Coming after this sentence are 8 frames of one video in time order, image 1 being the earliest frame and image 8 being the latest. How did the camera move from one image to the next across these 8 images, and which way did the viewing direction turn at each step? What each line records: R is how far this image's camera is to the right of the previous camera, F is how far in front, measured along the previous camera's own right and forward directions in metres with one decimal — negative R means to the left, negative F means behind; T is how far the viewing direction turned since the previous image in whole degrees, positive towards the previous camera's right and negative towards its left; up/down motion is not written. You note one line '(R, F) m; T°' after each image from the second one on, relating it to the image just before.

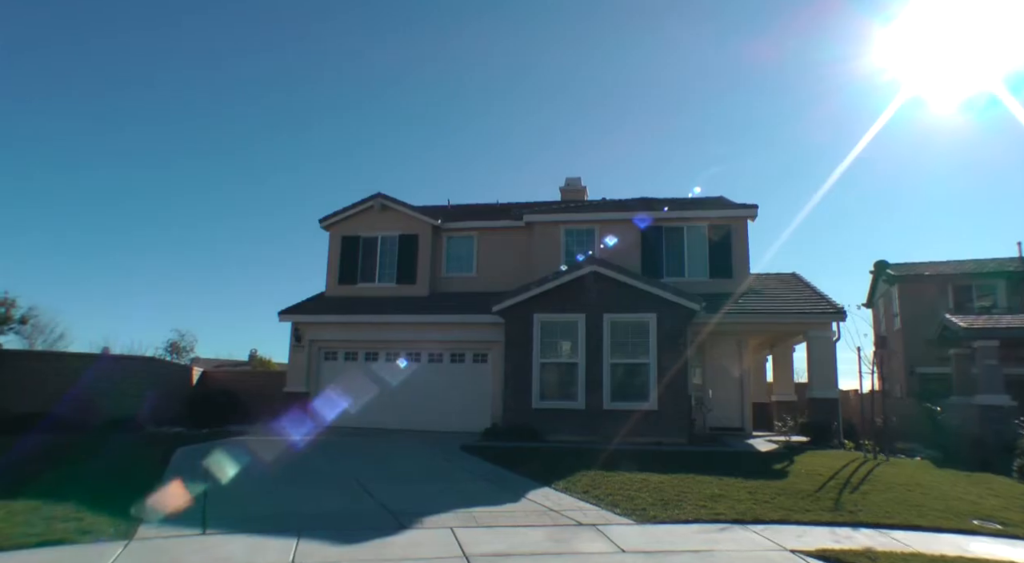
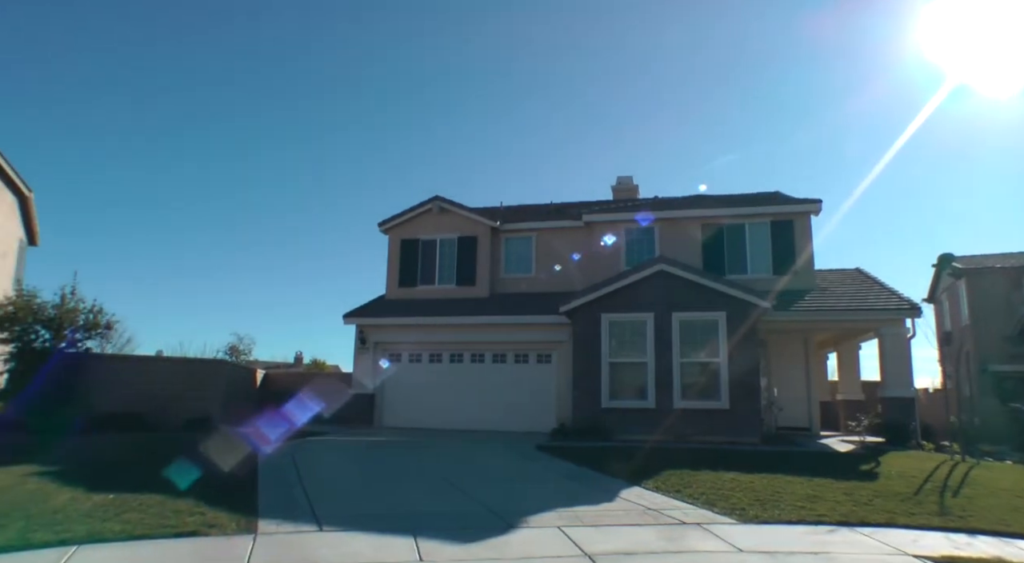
(-0.7, 0.0) m; -3°
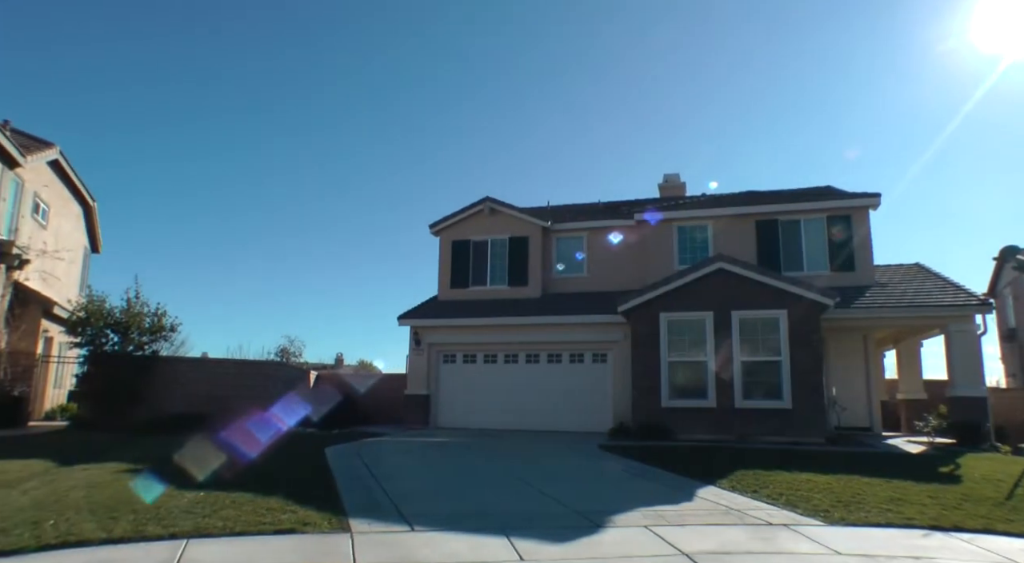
(-0.5, 0.0) m; -3°
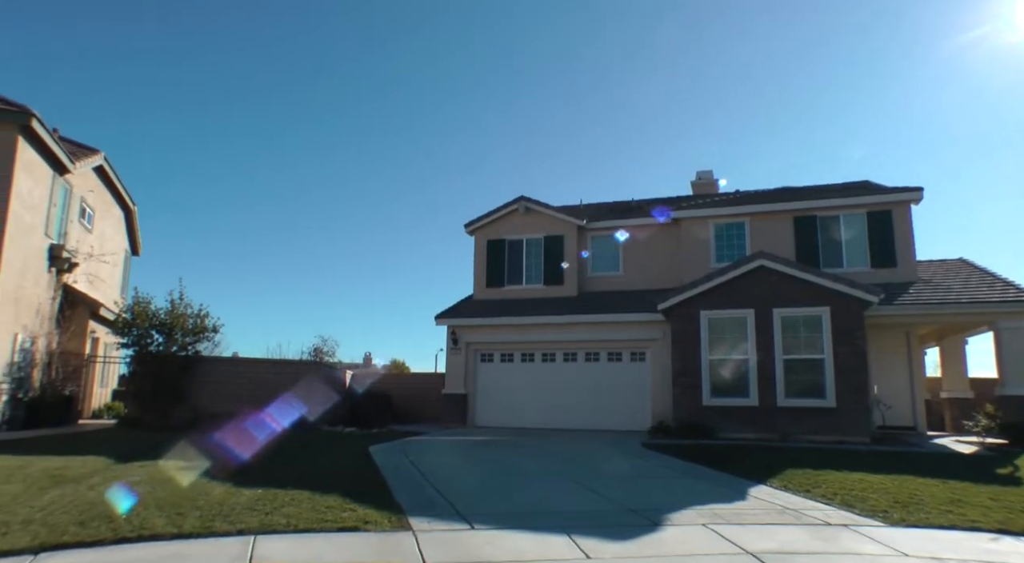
(-0.3, 0.0) m; -2°
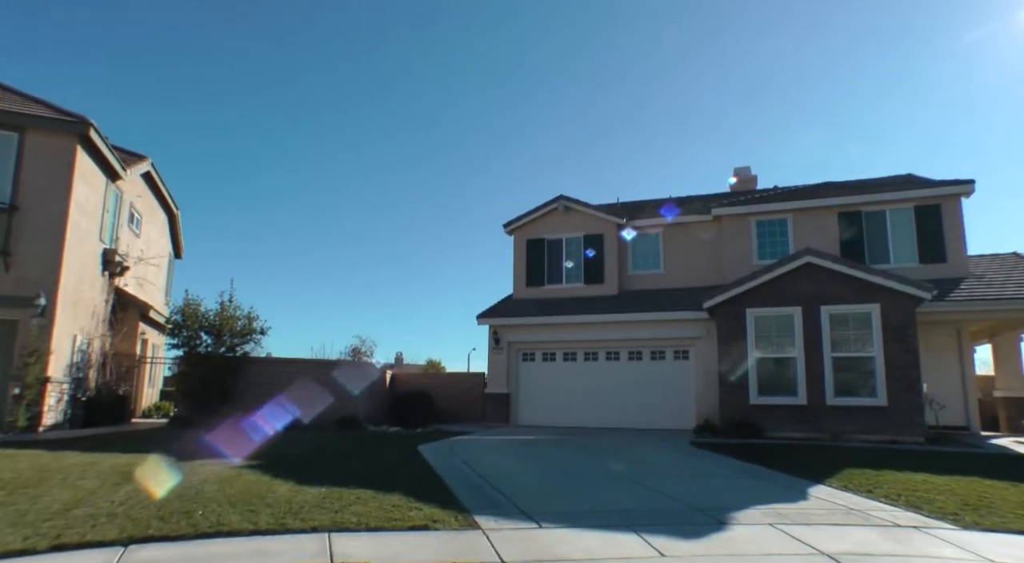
(-0.3, 0.0) m; -3°
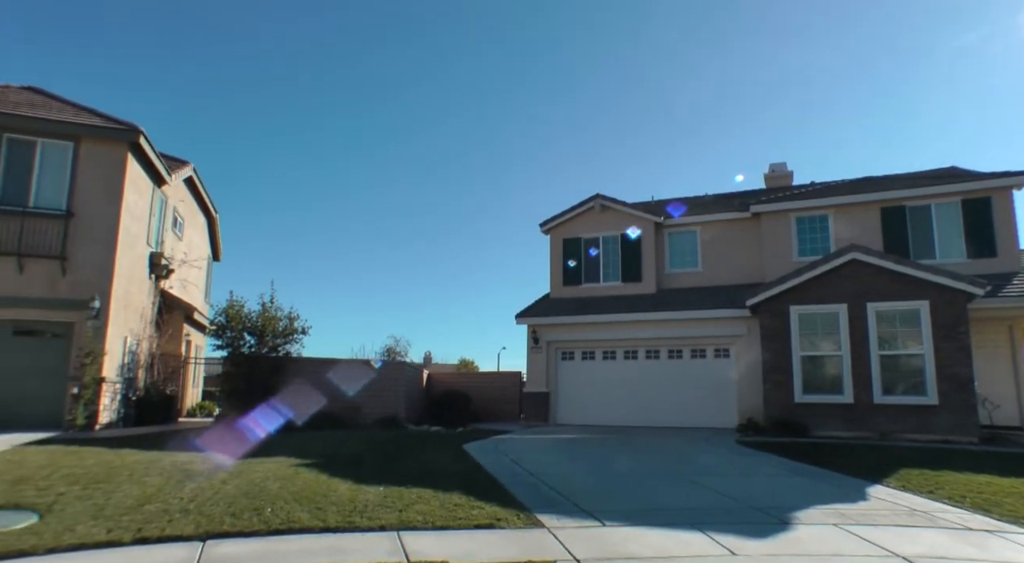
(-0.3, -0.1) m; -2°
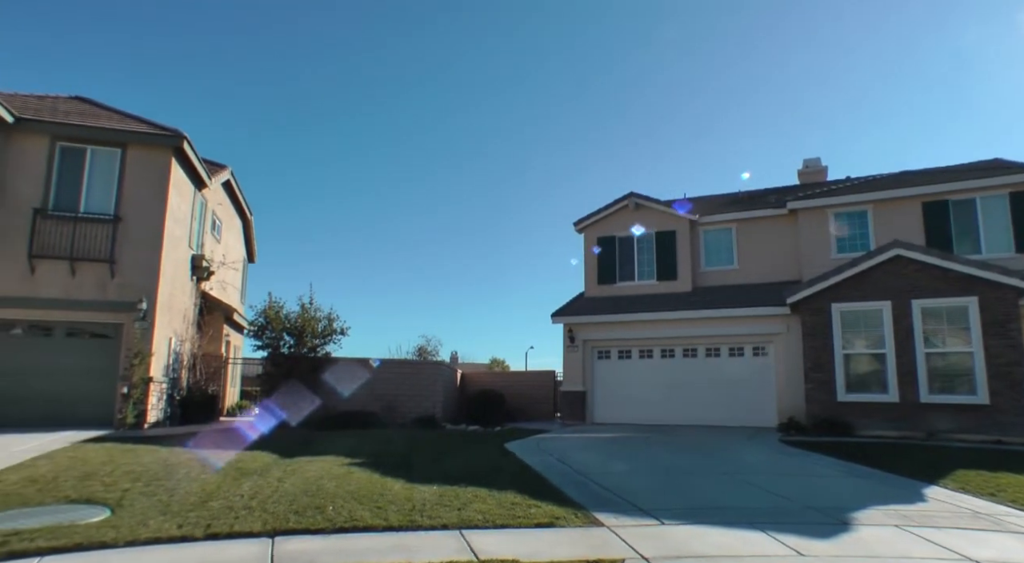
(-0.3, -0.1) m; -2°
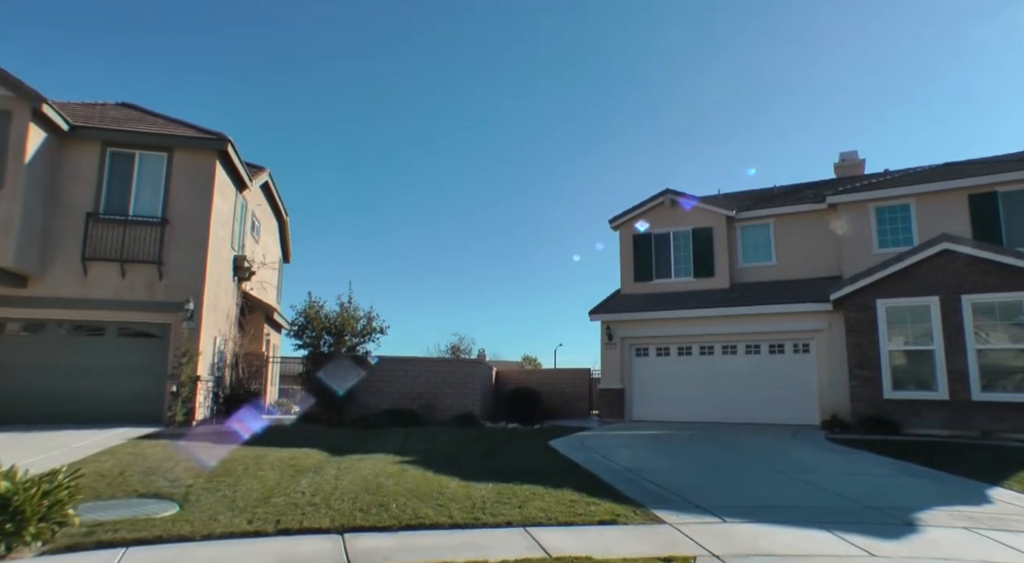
(-0.3, -0.1) m; -2°
